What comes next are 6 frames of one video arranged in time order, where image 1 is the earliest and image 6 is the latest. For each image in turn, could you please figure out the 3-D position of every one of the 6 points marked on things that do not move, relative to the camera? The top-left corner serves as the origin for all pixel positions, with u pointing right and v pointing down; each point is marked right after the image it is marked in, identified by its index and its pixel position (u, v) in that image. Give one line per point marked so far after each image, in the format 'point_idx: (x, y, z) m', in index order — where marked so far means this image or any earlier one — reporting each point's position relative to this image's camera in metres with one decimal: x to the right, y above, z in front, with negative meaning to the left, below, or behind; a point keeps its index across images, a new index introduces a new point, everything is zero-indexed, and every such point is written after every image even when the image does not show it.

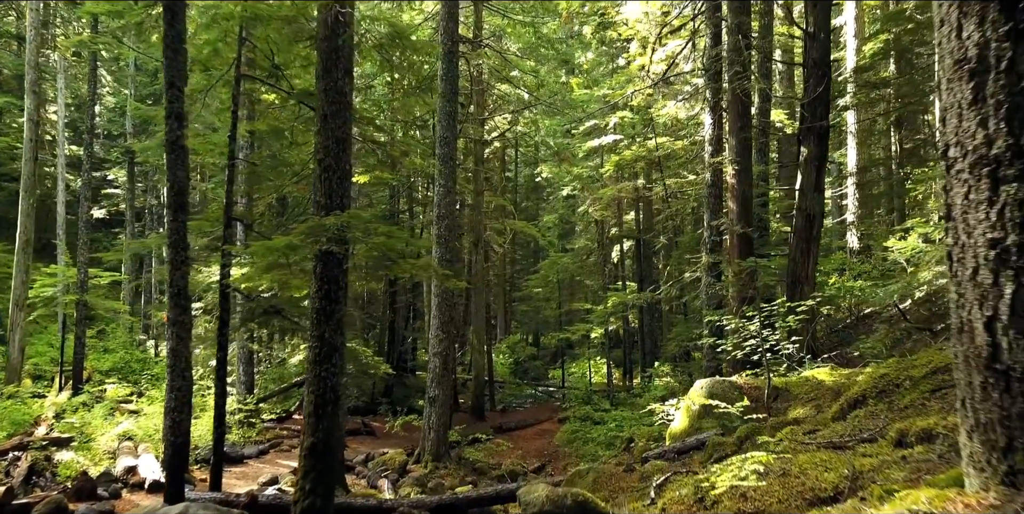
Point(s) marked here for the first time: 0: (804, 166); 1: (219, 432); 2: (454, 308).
0: (+3.9, +1.2, +9.6) m
1: (-3.0, -1.8, +7.3) m
2: (-1.0, -0.9, +12.3) m
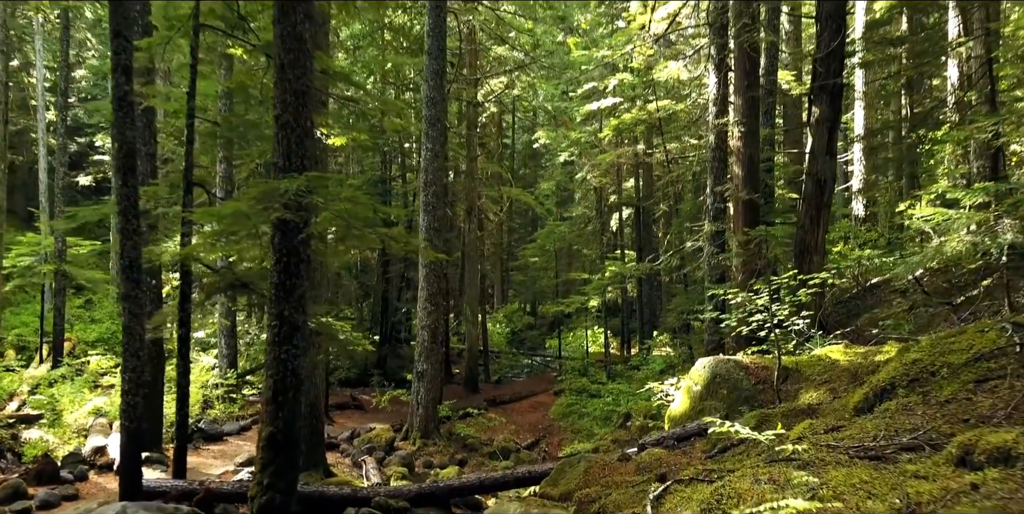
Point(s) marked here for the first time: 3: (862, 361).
0: (+3.7, +1.6, +8.9) m
1: (-3.1, -1.5, +6.8) m
2: (-1.1, -0.4, +11.7) m
3: (+2.8, -0.9, +5.8) m
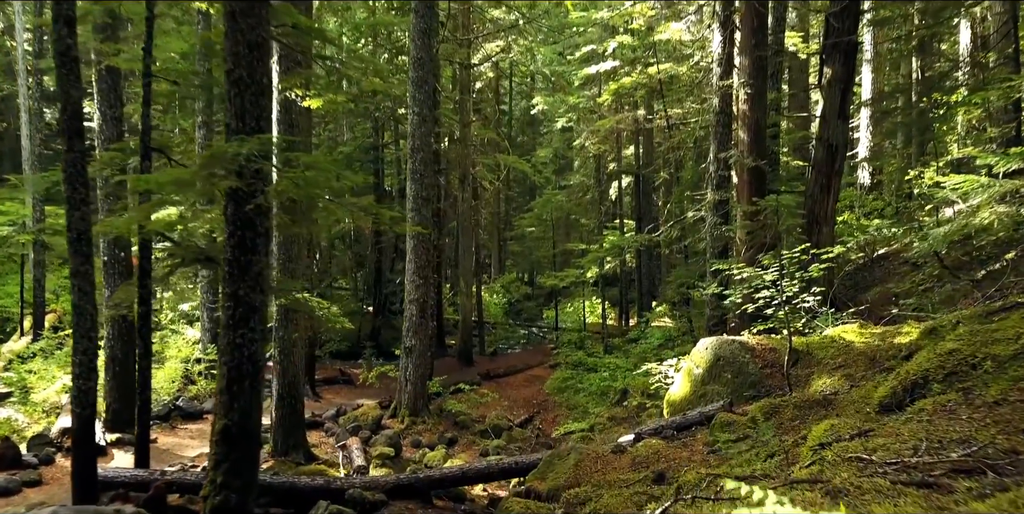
0: (+3.6, +1.9, +8.3) m
1: (-3.2, -1.3, +6.3) m
2: (-1.3, +0.1, +11.1) m
3: (+2.7, -0.7, +5.3) m
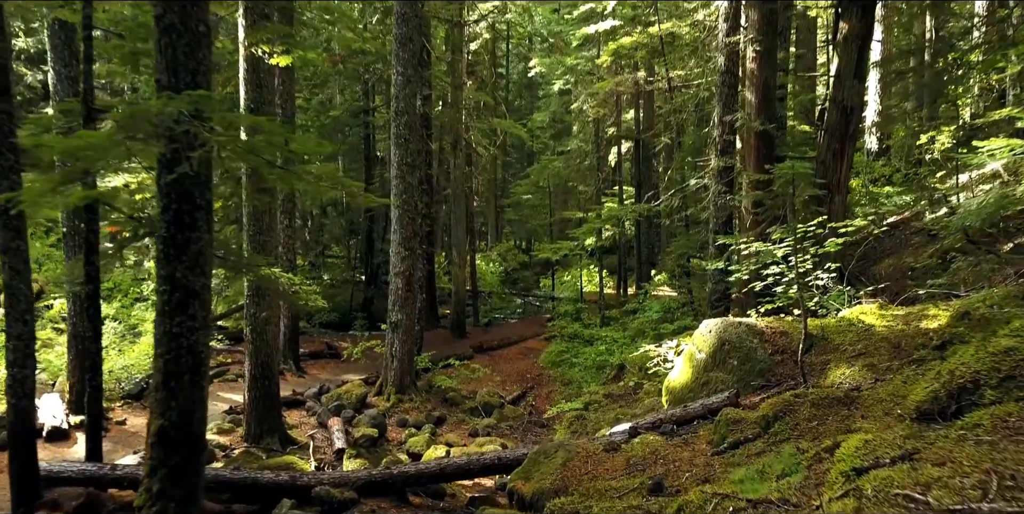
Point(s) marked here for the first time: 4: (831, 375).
0: (+3.5, +2.2, +7.6) m
1: (-3.4, -1.0, +5.8) m
2: (-1.4, +0.5, +10.5) m
3: (+2.6, -0.5, +4.7) m
4: (+2.0, -0.7, +4.5) m
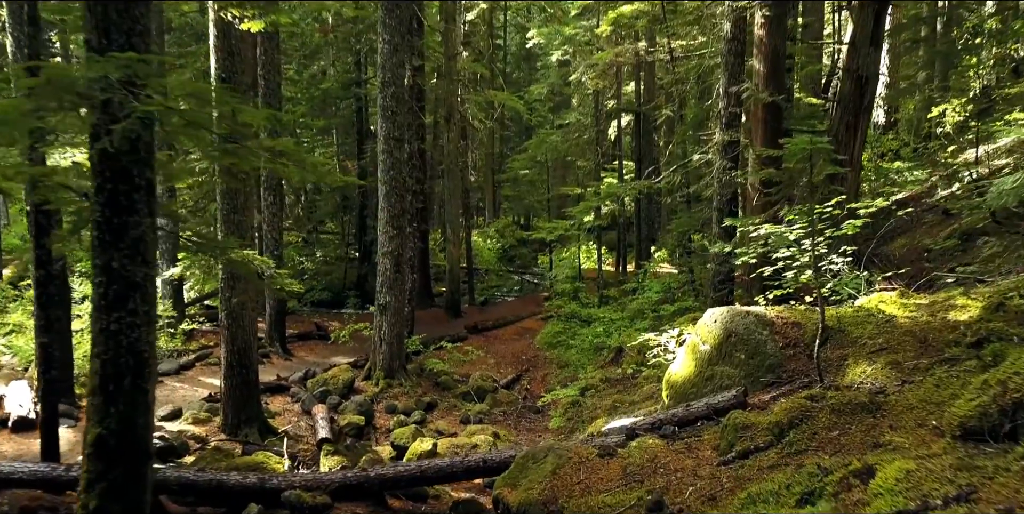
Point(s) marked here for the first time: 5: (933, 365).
0: (+3.4, +2.4, +7.0) m
1: (-3.4, -0.9, +5.3) m
2: (-1.5, +0.8, +10.0) m
3: (+2.5, -0.4, +4.3) m
4: (+1.9, -0.7, +4.1) m
5: (+2.1, -0.5, +3.7) m
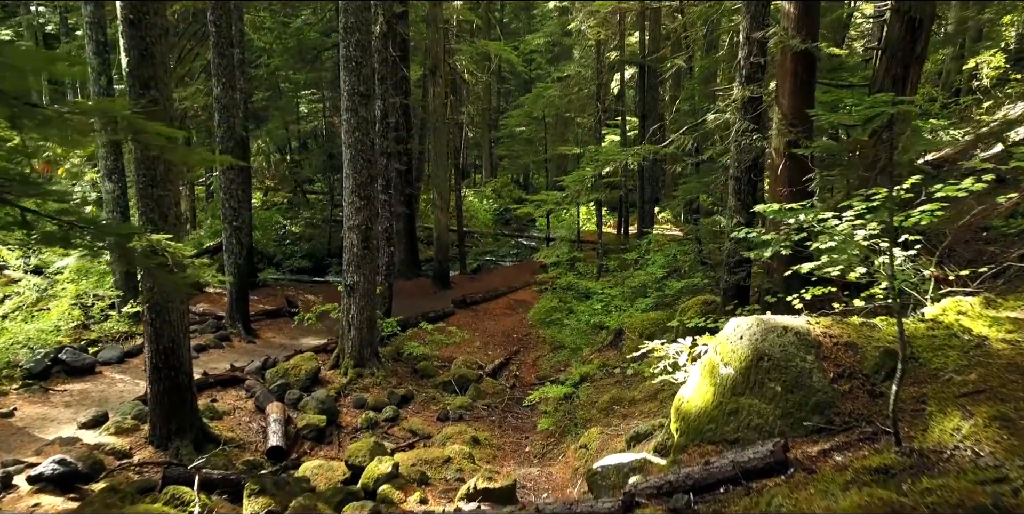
0: (+3.2, +2.5, +5.7) m
1: (-3.6, -0.9, +4.2) m
2: (-1.6, +1.2, +8.8) m
3: (+2.3, -0.4, +3.1) m
4: (+1.7, -0.7, +2.9) m
5: (+1.9, -0.6, +2.5) m
